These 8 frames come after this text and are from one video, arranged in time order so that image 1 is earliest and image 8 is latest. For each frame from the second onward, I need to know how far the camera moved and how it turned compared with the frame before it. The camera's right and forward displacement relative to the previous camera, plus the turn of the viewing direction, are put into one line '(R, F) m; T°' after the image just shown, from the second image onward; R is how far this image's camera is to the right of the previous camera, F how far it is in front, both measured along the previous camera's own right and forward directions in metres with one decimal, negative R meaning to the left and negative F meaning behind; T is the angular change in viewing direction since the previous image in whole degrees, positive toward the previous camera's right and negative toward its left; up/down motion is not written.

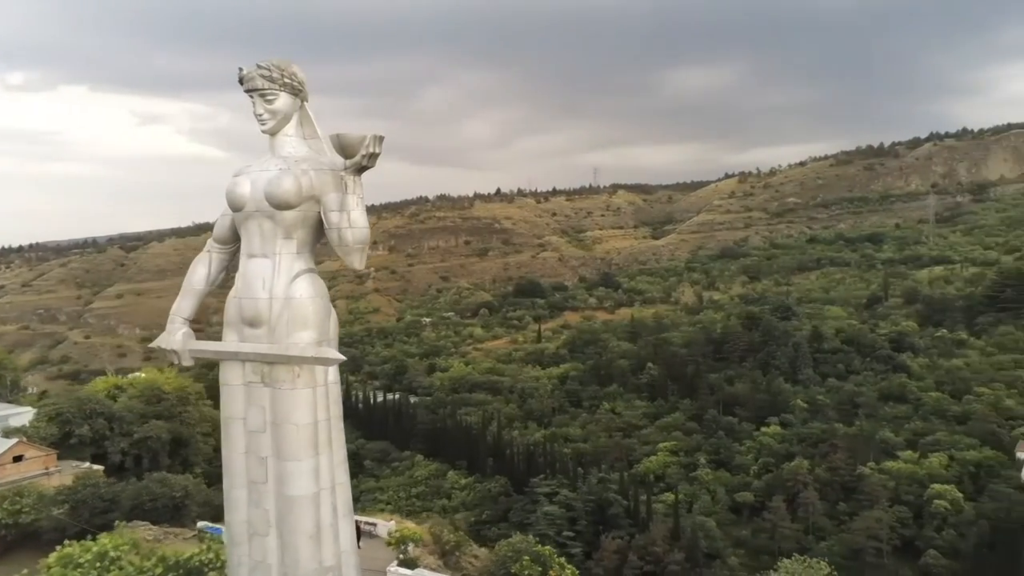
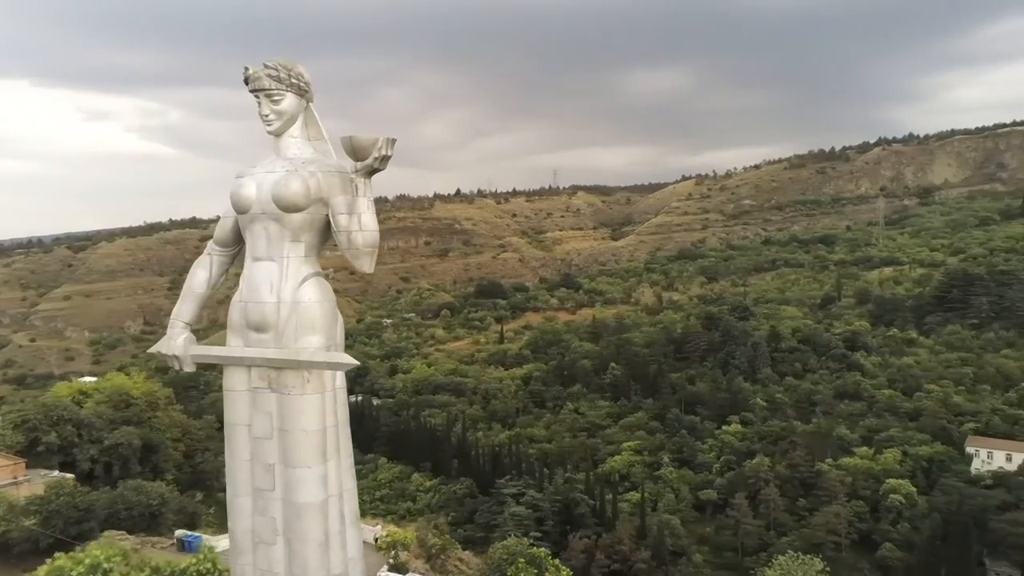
(-0.3, 0.0) m; +3°
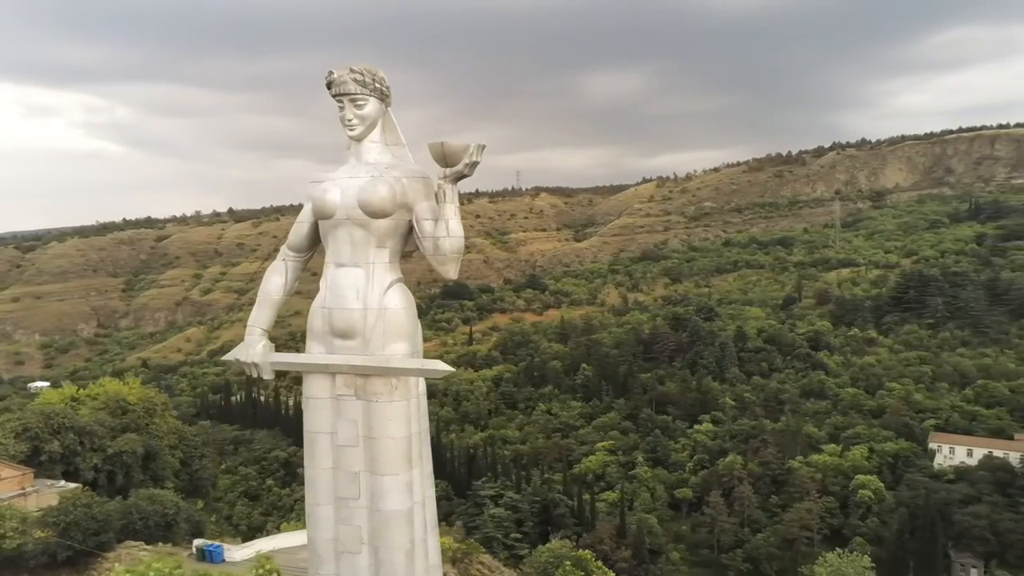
(-0.7, 0.0) m; +3°
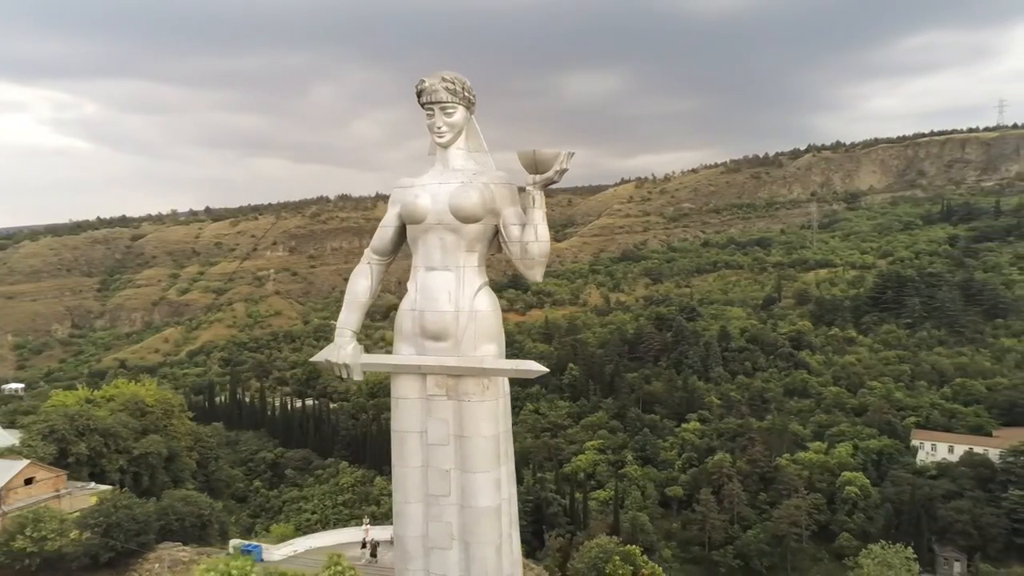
(-0.6, -0.1) m; +2°
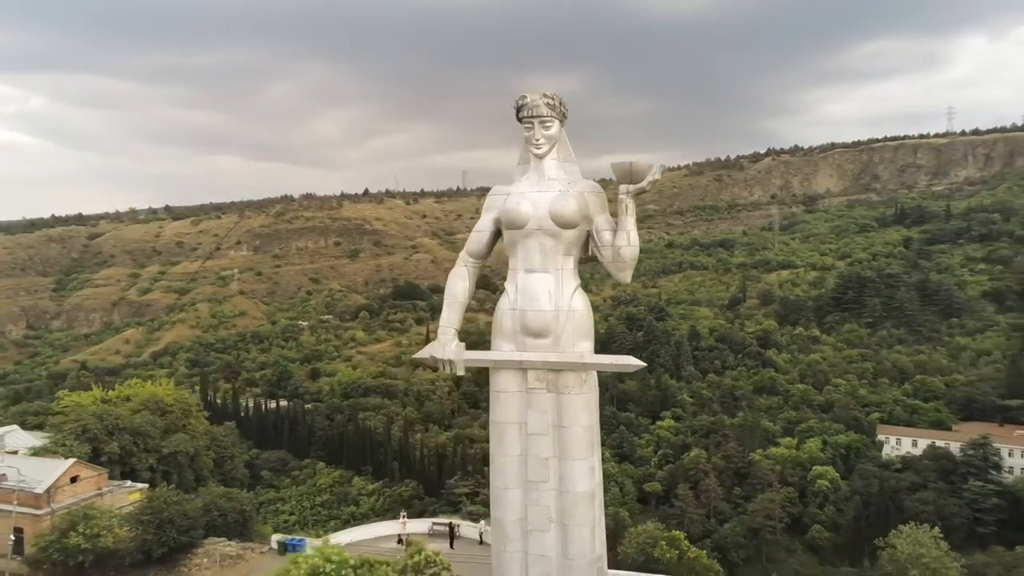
(-0.8, -0.3) m; +3°
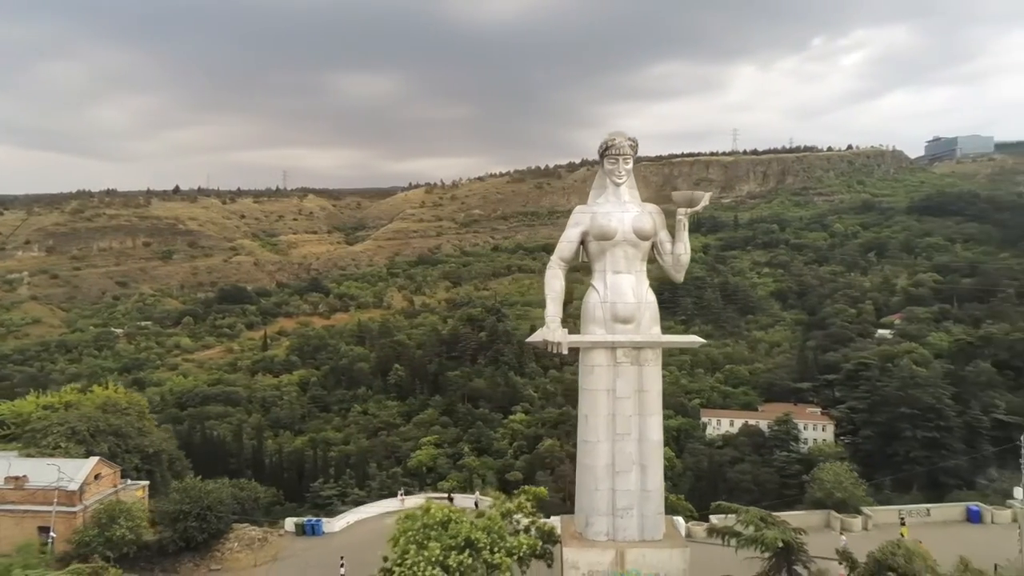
(-2.1, -1.0) m; +14°
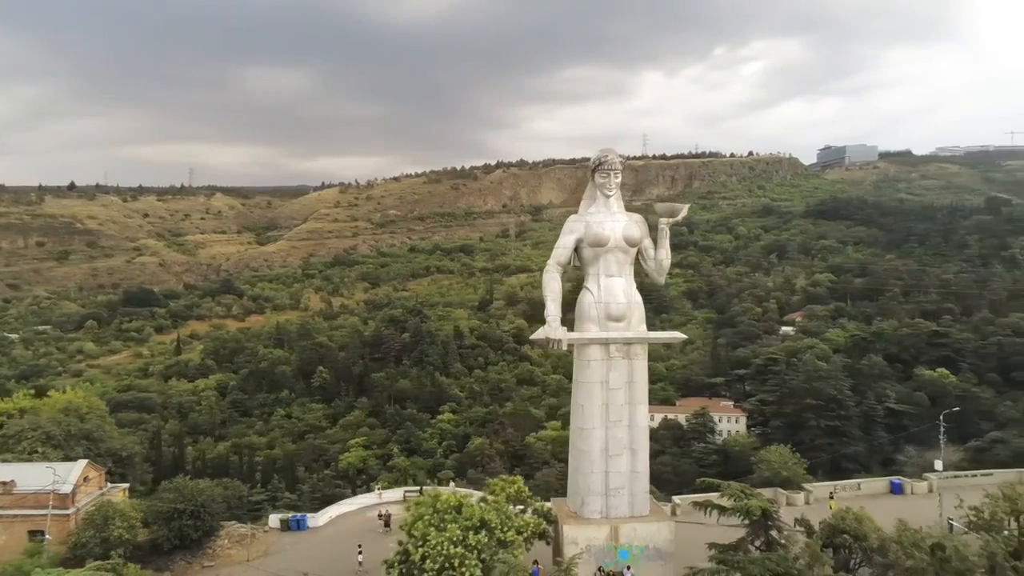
(-0.8, -0.5) m; +7°
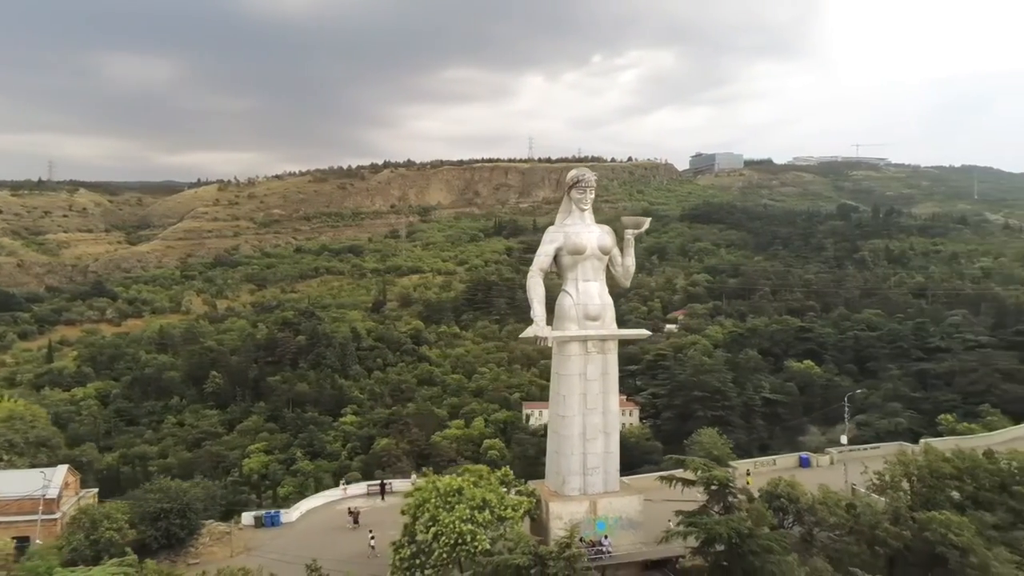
(-1.0, -0.6) m; +9°
